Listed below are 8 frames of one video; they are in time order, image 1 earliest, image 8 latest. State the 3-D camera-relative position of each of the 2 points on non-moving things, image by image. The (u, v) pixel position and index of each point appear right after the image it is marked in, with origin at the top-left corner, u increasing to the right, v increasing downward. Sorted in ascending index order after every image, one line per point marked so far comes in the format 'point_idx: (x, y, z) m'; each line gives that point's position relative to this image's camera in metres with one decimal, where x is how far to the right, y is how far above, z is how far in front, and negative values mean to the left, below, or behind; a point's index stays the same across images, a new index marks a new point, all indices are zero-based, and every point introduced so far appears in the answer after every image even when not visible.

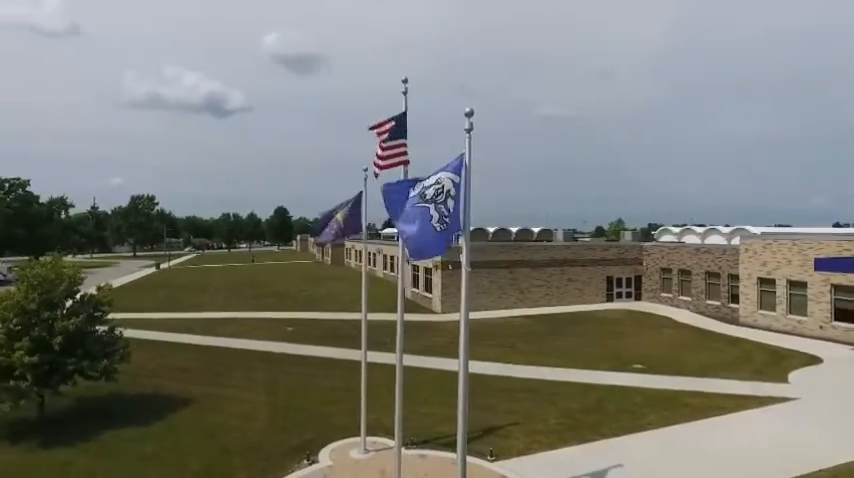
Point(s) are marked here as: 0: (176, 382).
0: (-9.1, -5.1, +19.0) m
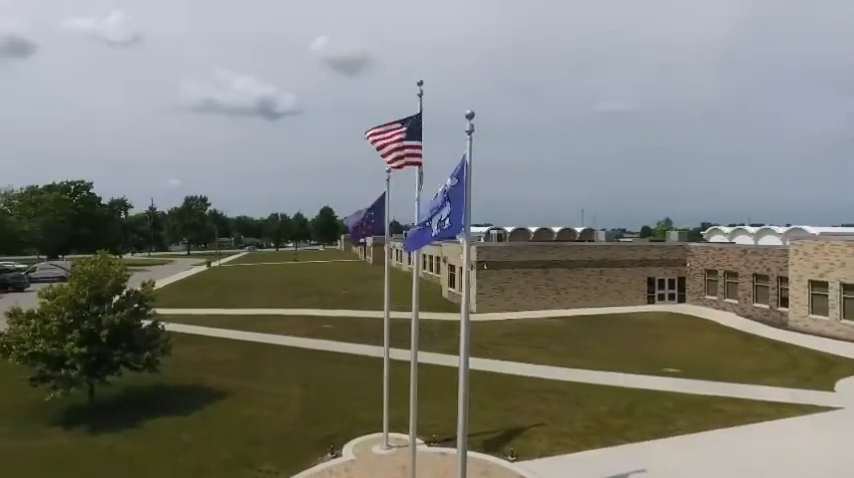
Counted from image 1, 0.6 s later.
0: (-8.0, -5.1, +19.9) m
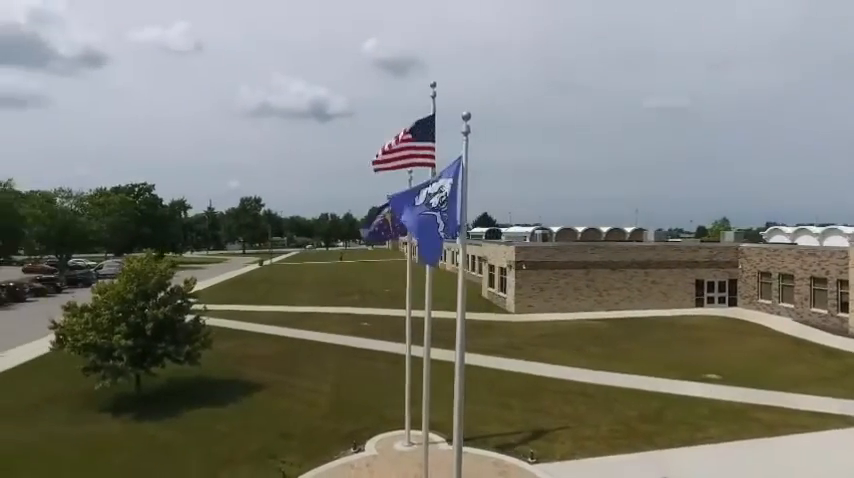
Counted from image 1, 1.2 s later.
0: (-6.8, -5.1, +20.8) m
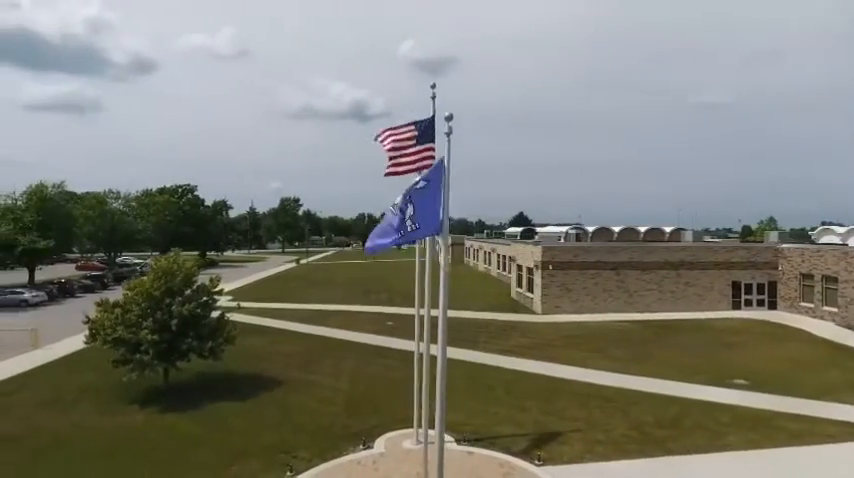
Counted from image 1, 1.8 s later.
0: (-6.1, -5.1, +21.3) m
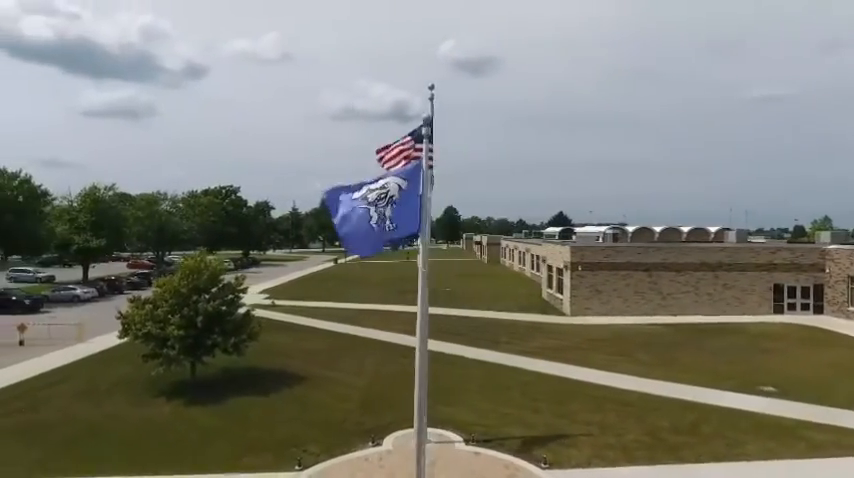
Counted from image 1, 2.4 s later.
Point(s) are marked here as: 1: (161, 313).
0: (-5.3, -5.1, +21.8) m
1: (-9.2, -2.5, +18.3) m
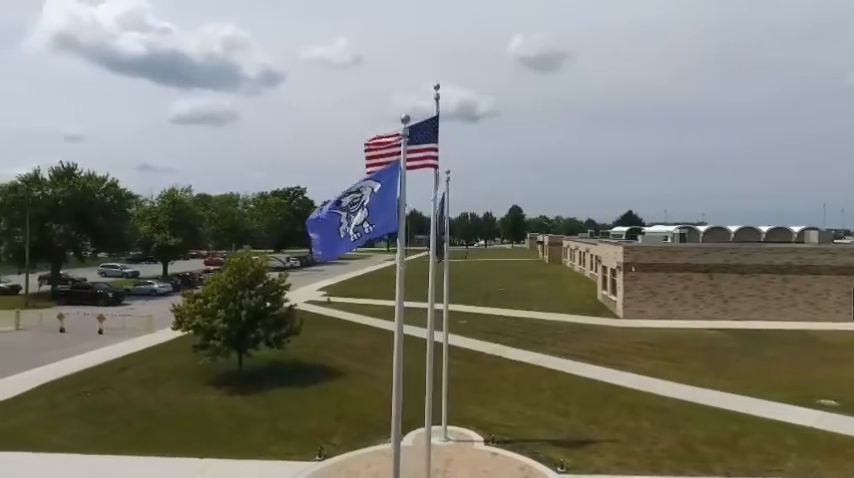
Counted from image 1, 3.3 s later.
0: (-3.7, -5.0, +22.5) m
1: (-8.0, -2.5, +19.5) m
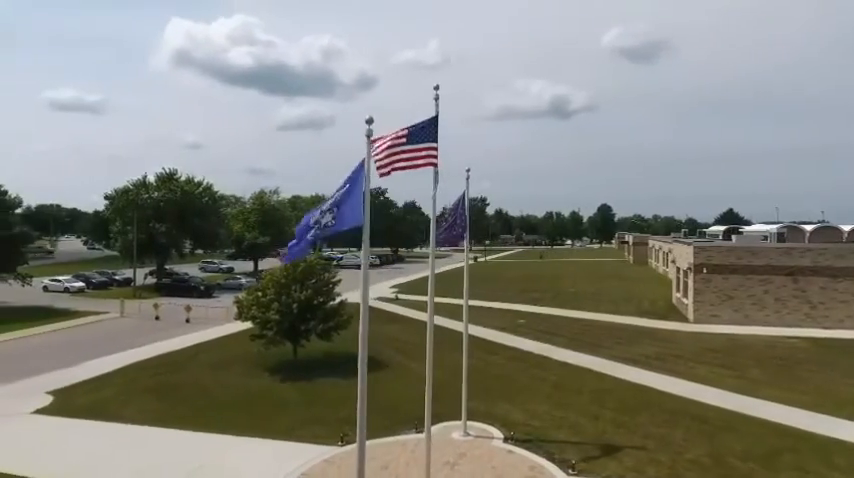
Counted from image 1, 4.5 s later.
0: (-1.6, -4.9, +23.2) m
1: (-6.4, -2.4, +21.0) m
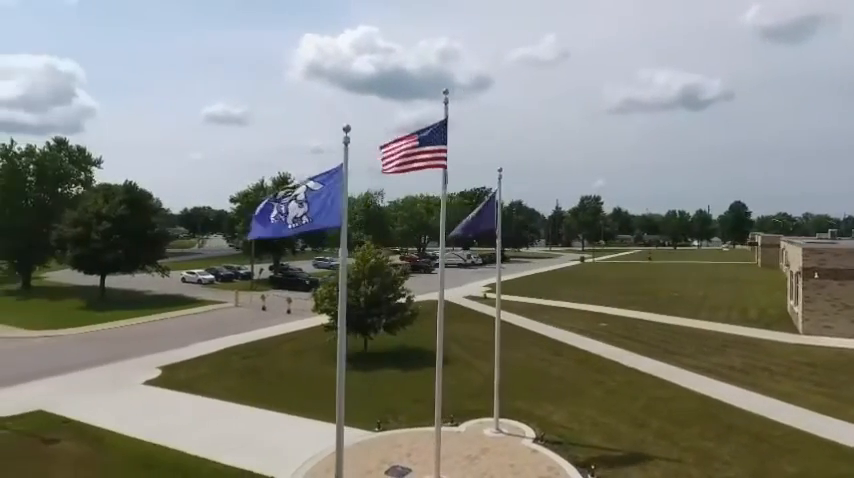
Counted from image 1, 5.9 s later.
0: (+1.3, -4.9, +23.8) m
1: (-3.8, -2.3, +22.6) m
